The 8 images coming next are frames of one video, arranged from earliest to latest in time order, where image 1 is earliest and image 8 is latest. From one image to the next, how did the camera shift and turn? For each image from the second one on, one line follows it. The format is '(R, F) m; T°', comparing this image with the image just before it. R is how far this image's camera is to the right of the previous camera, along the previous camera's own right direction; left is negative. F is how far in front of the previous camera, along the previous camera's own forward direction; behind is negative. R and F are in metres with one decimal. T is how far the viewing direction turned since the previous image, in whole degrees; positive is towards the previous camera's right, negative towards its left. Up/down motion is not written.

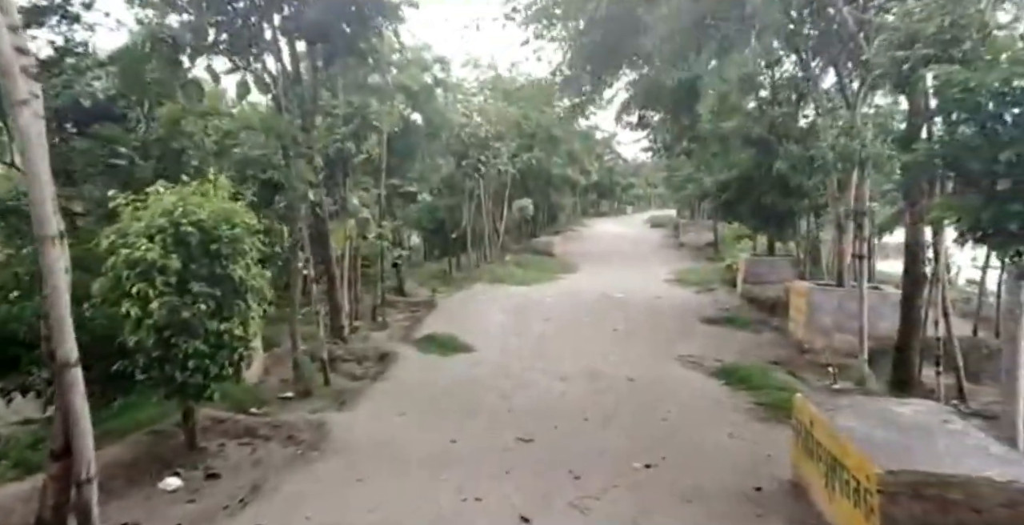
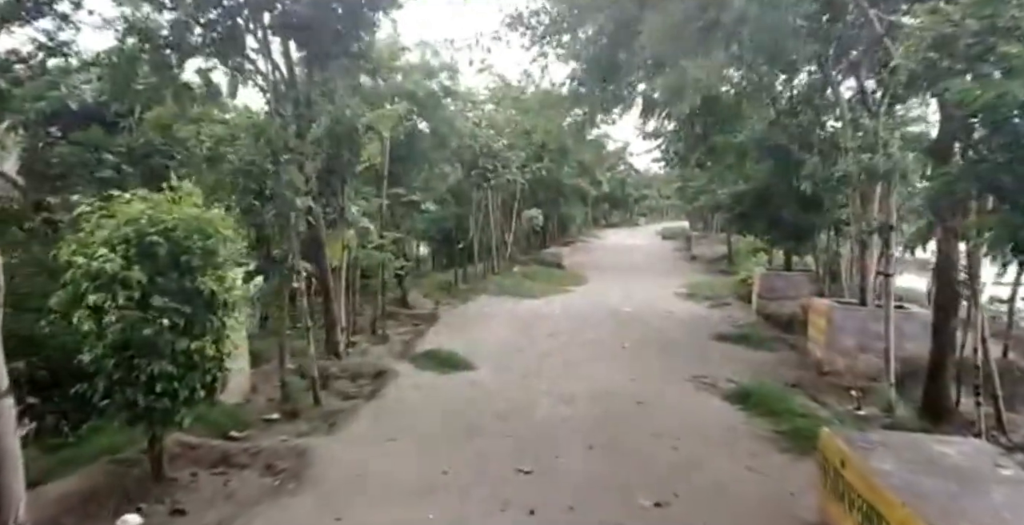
(+0.1, +0.4) m; -1°
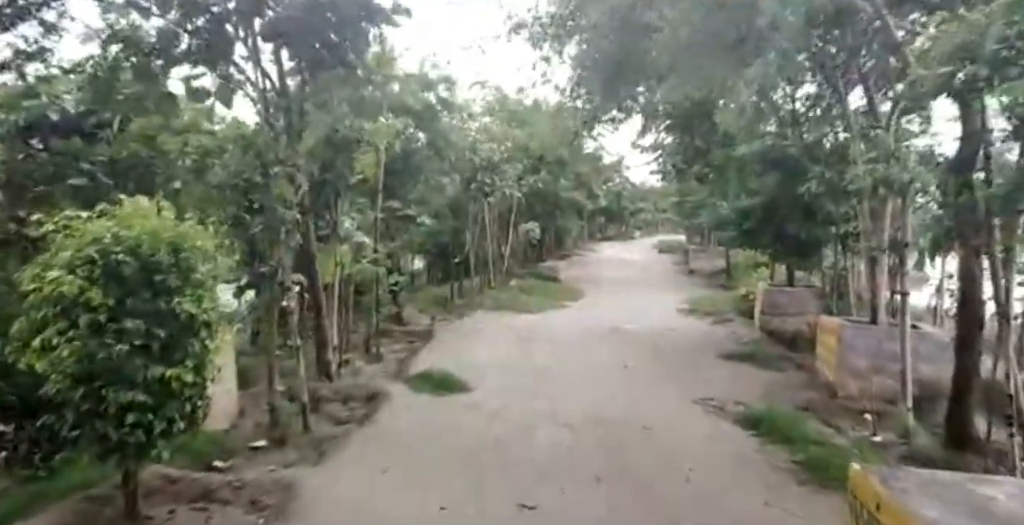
(-0.1, +0.3) m; 0°
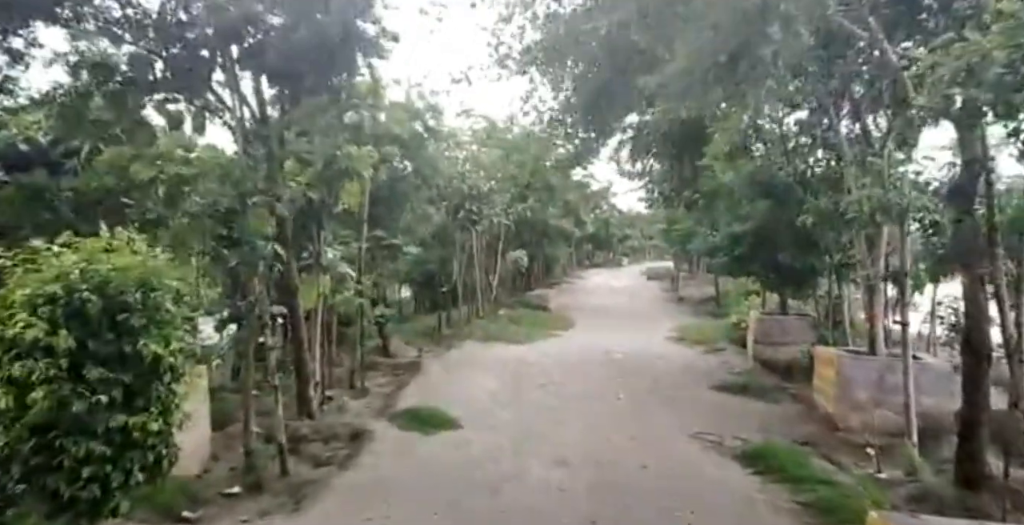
(0.0, +0.2) m; +1°
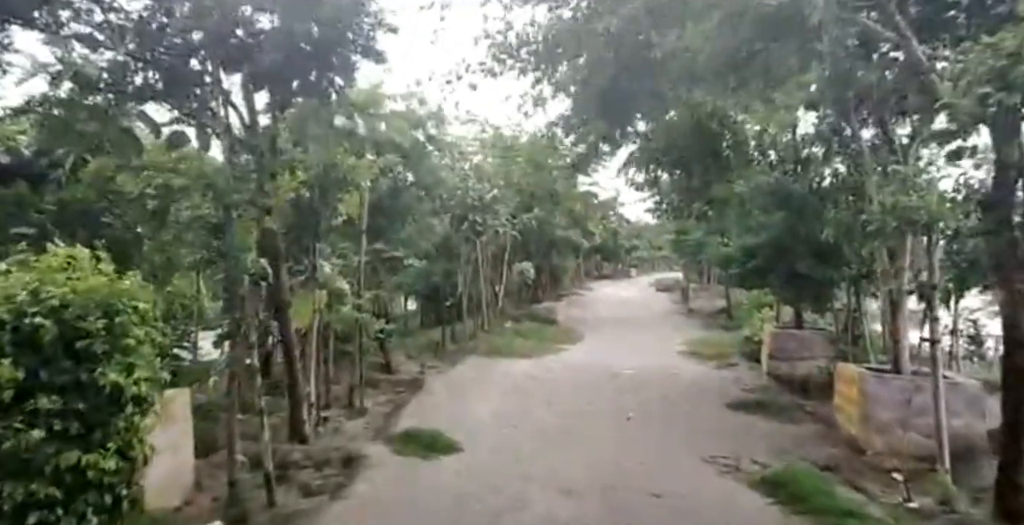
(0.0, +0.3) m; -1°
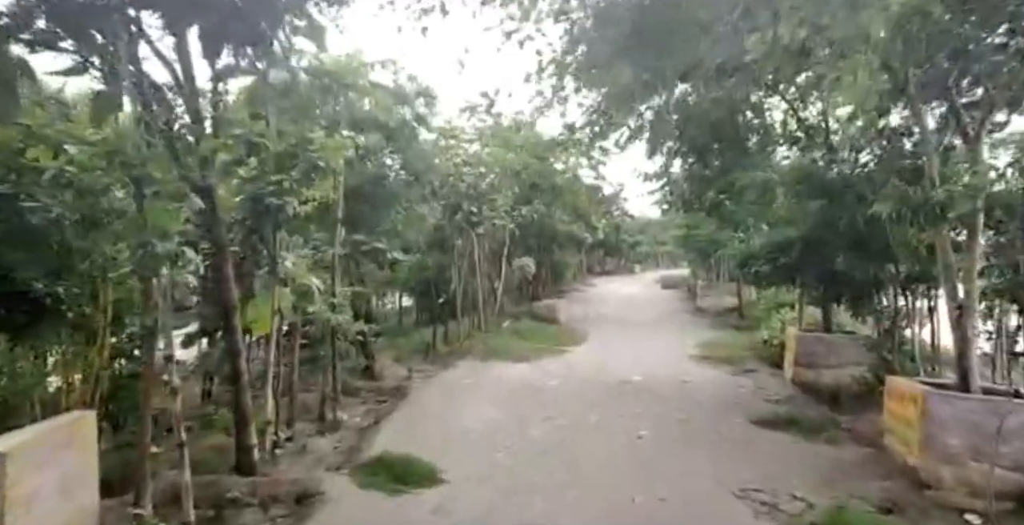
(+0.1, +1.1) m; 0°
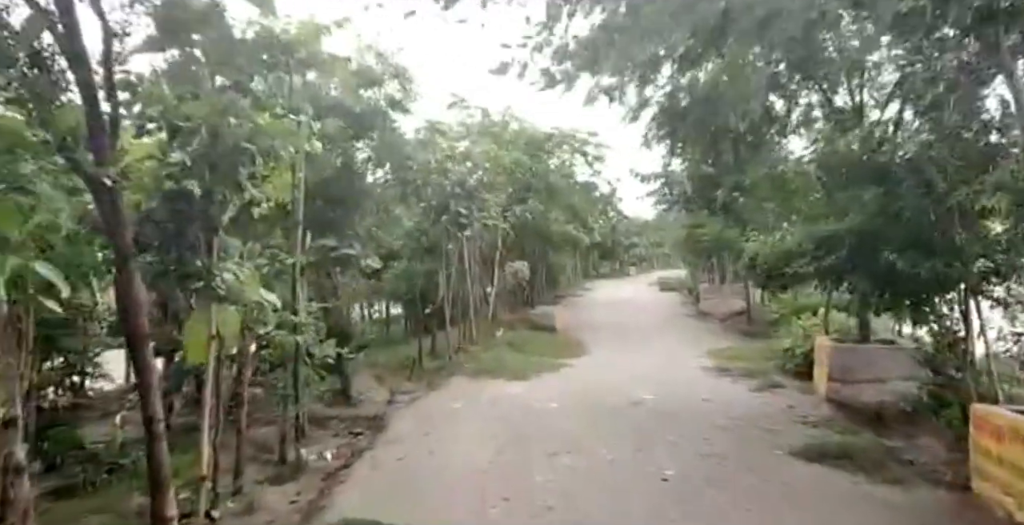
(0.0, +1.2) m; +1°
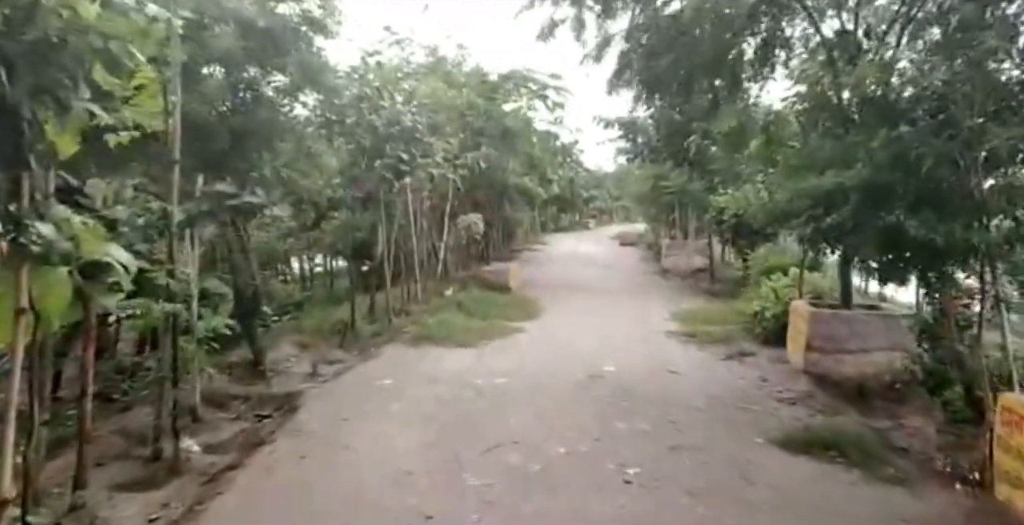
(+0.2, +1.2) m; +3°
